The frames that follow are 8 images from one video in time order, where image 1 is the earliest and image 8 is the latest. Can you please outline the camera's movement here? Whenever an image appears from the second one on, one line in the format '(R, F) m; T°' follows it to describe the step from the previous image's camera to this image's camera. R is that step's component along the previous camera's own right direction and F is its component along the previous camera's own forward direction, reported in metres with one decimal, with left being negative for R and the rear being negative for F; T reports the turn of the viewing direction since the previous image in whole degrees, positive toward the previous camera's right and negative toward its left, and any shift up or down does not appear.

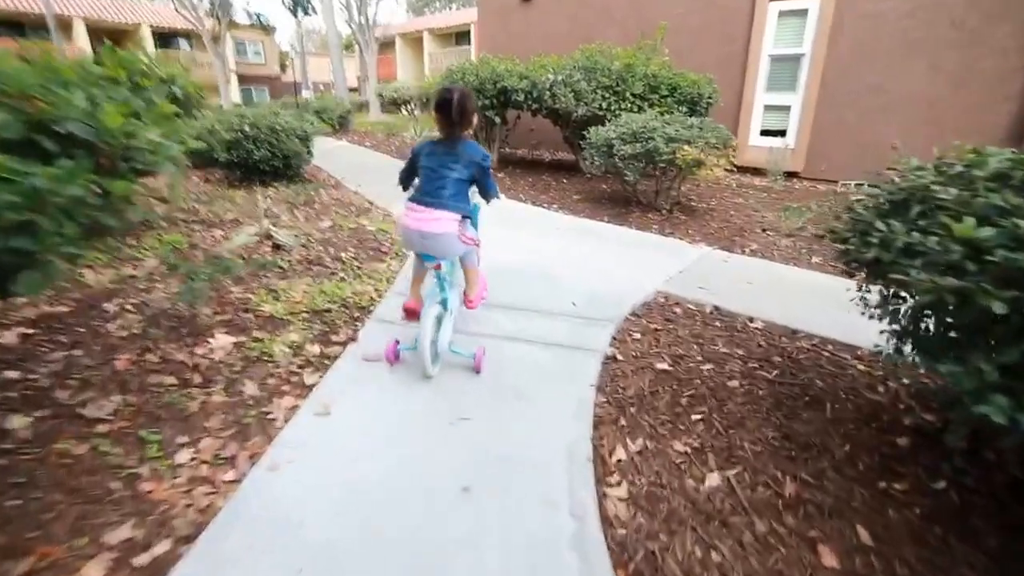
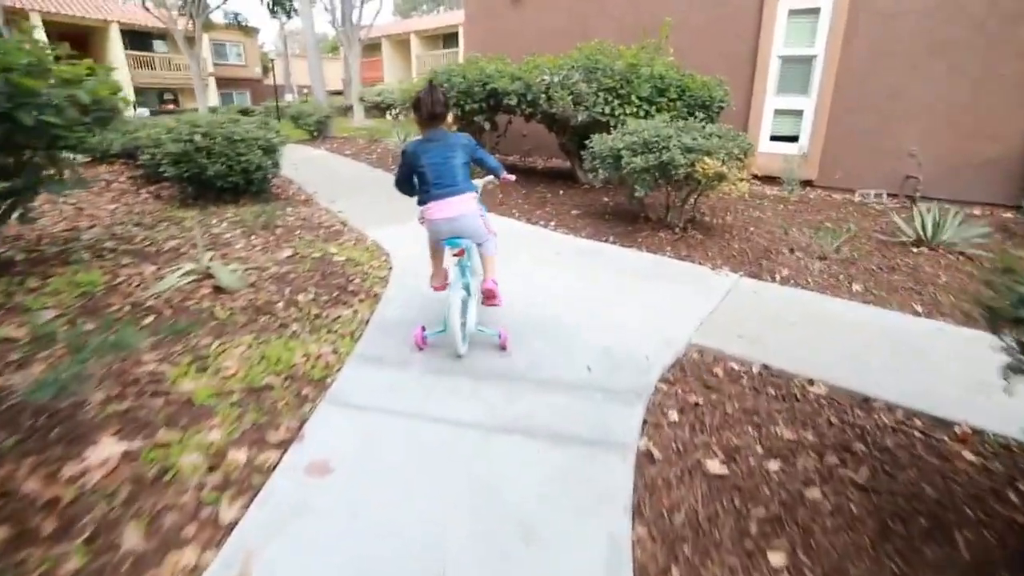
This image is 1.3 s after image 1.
(0.0, +0.8) m; +1°
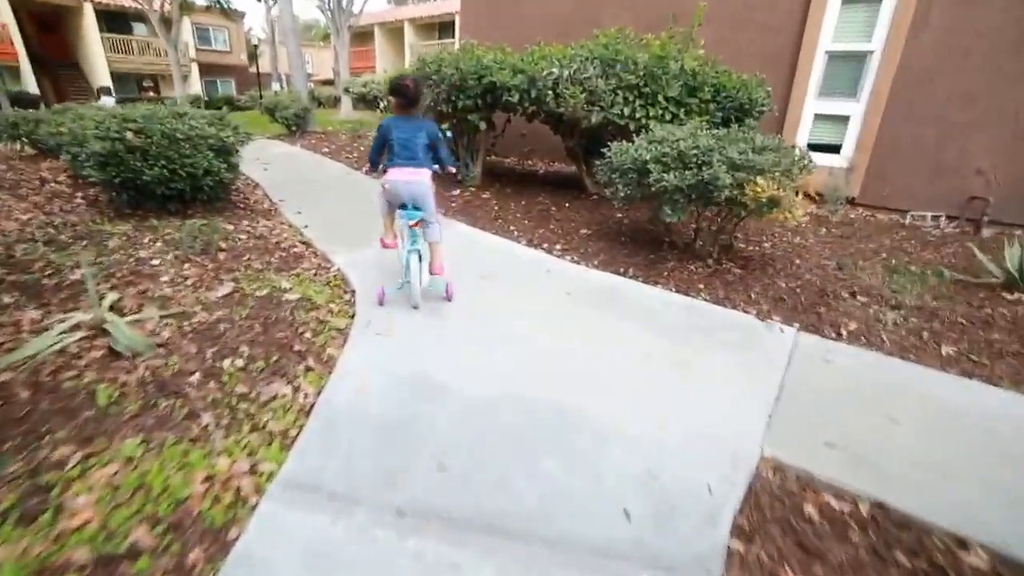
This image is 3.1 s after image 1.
(-0.1, +1.0) m; +1°
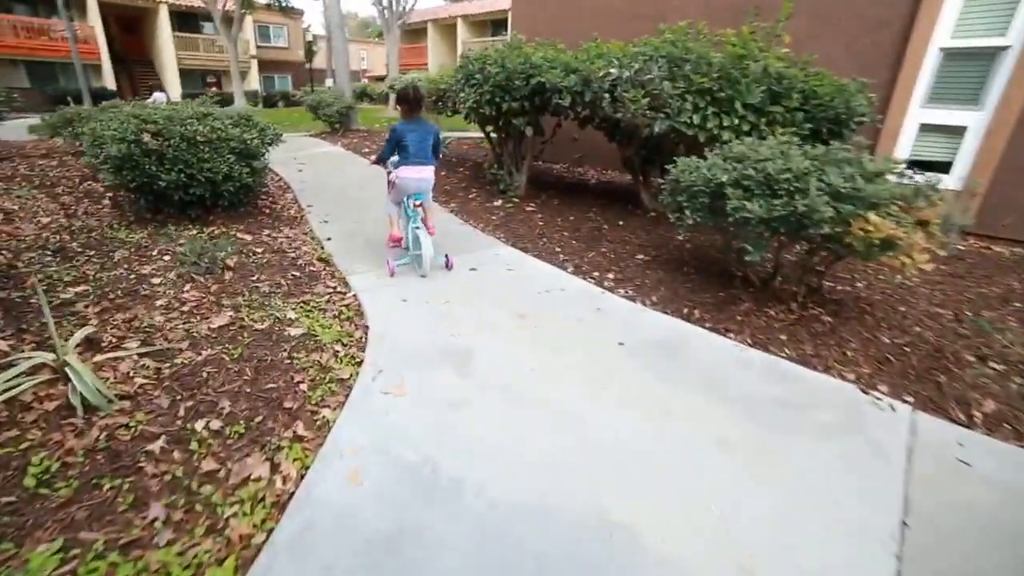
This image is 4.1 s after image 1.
(0.0, +0.6) m; -5°
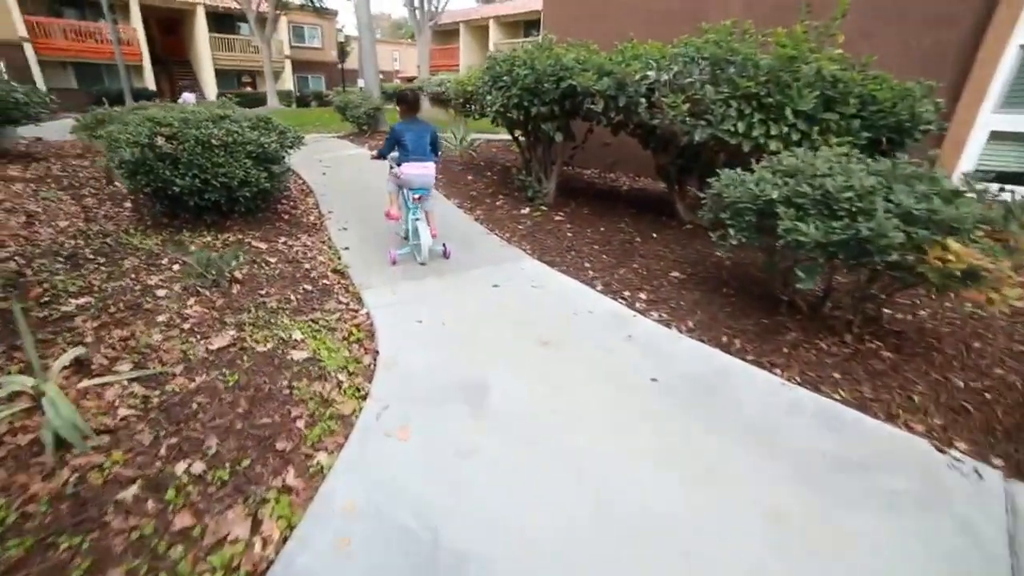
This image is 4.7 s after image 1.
(0.0, +0.3) m; -3°
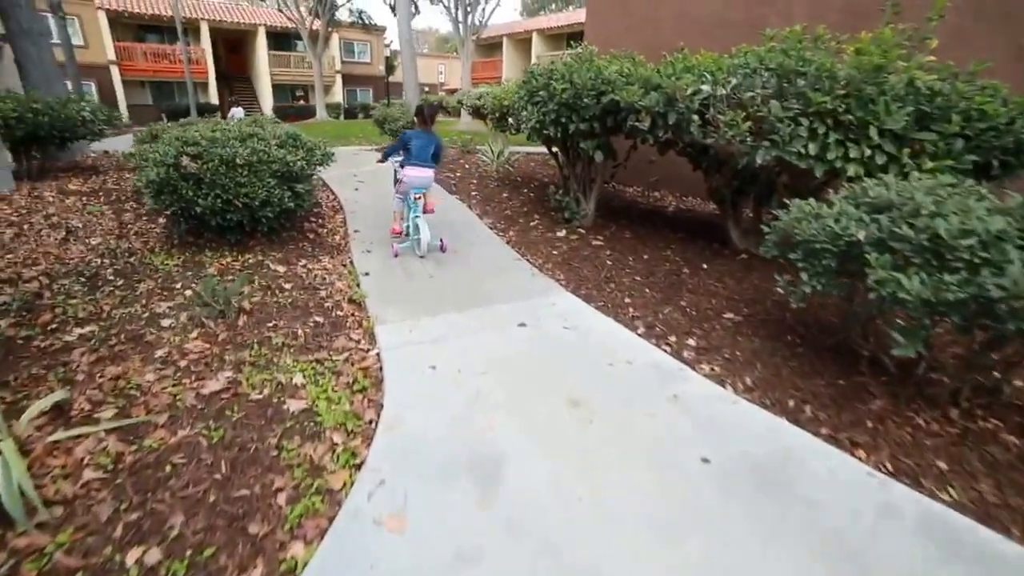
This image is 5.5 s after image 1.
(+0.1, +0.4) m; -5°
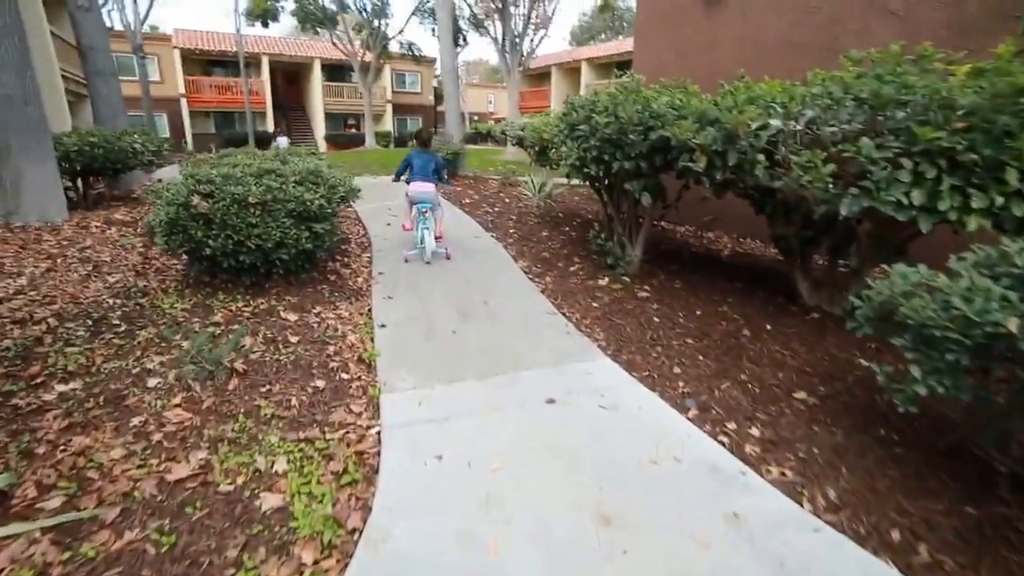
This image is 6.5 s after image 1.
(+0.1, +0.5) m; -5°
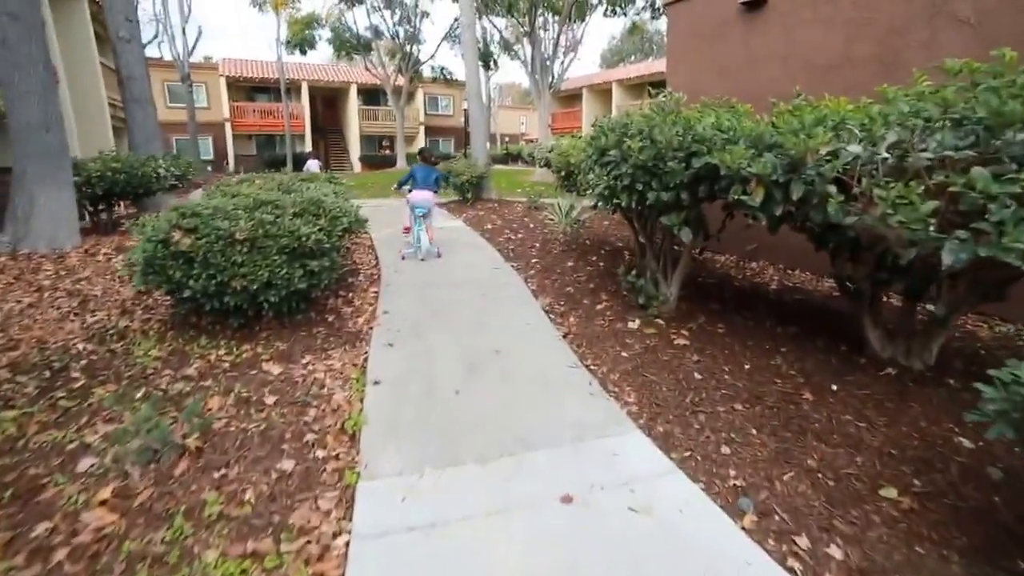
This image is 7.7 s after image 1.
(+0.1, +0.6) m; -3°
